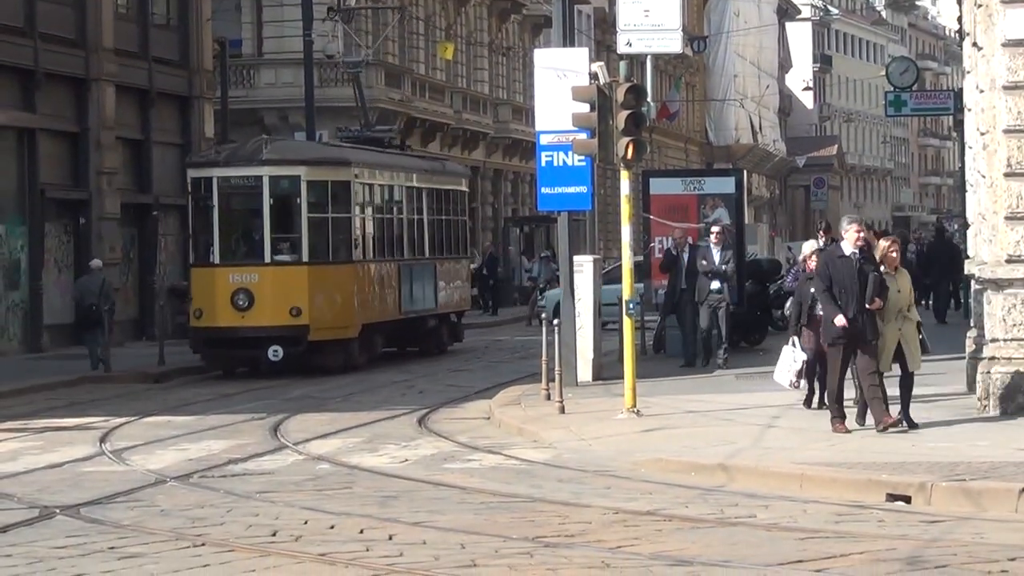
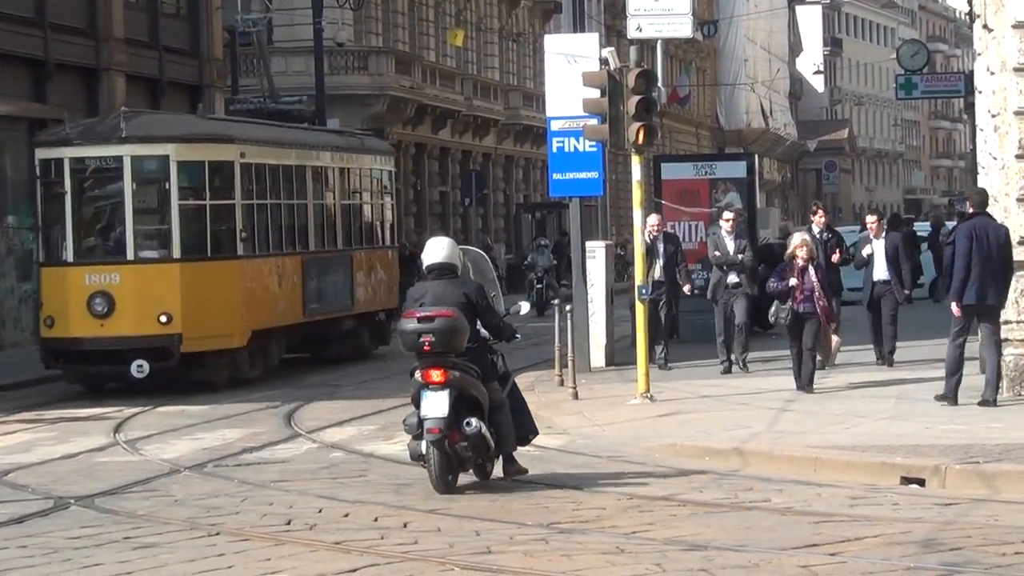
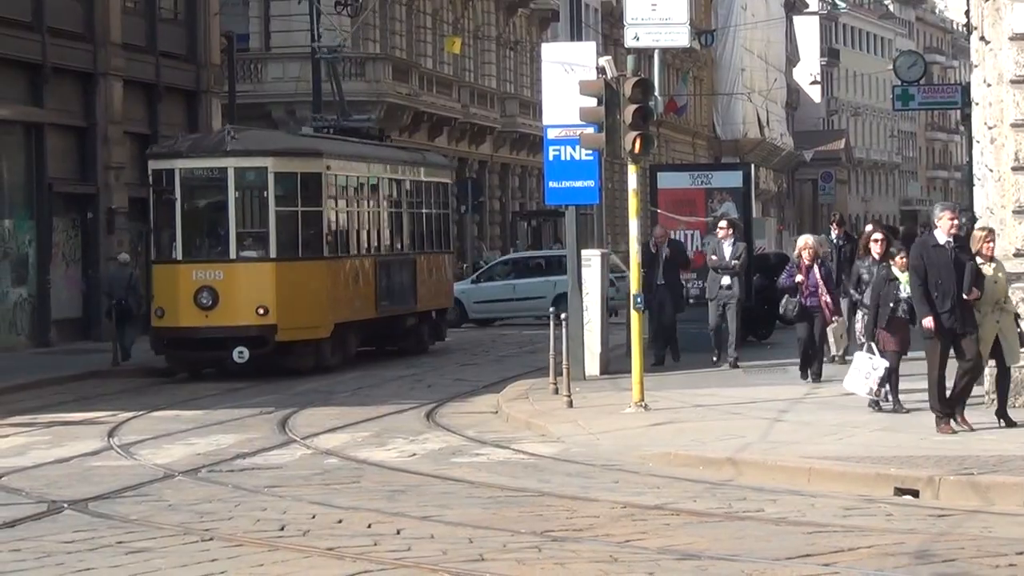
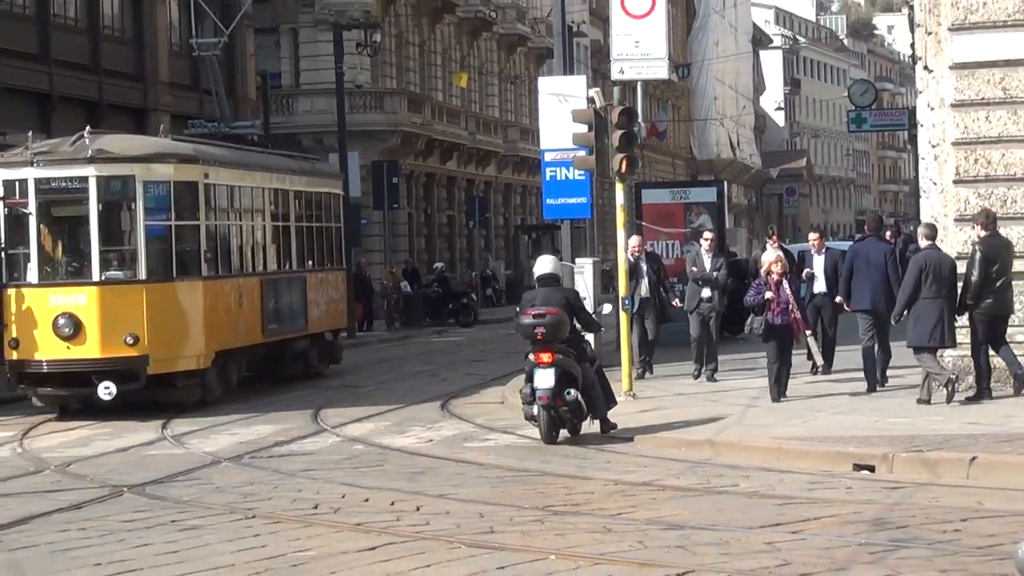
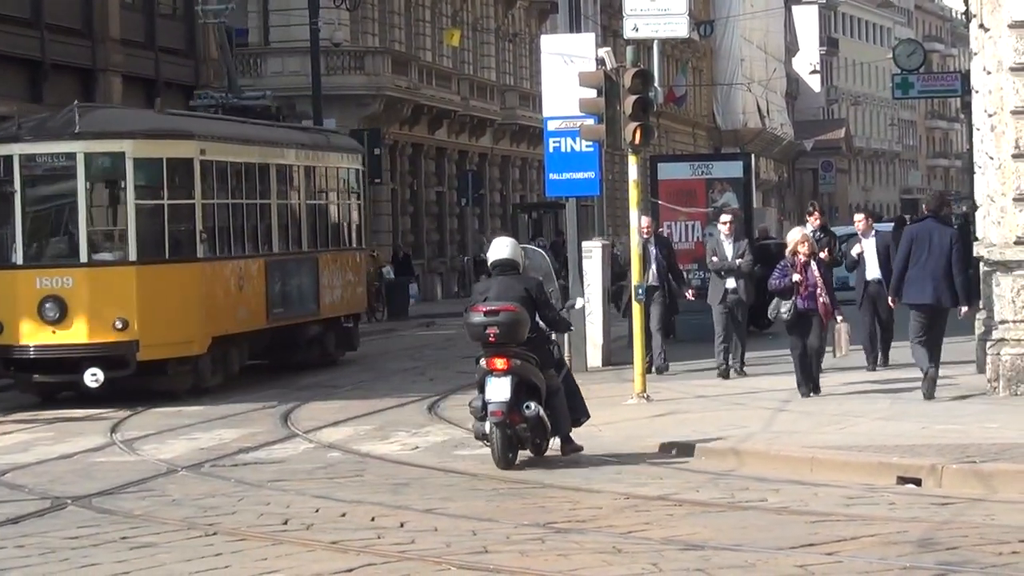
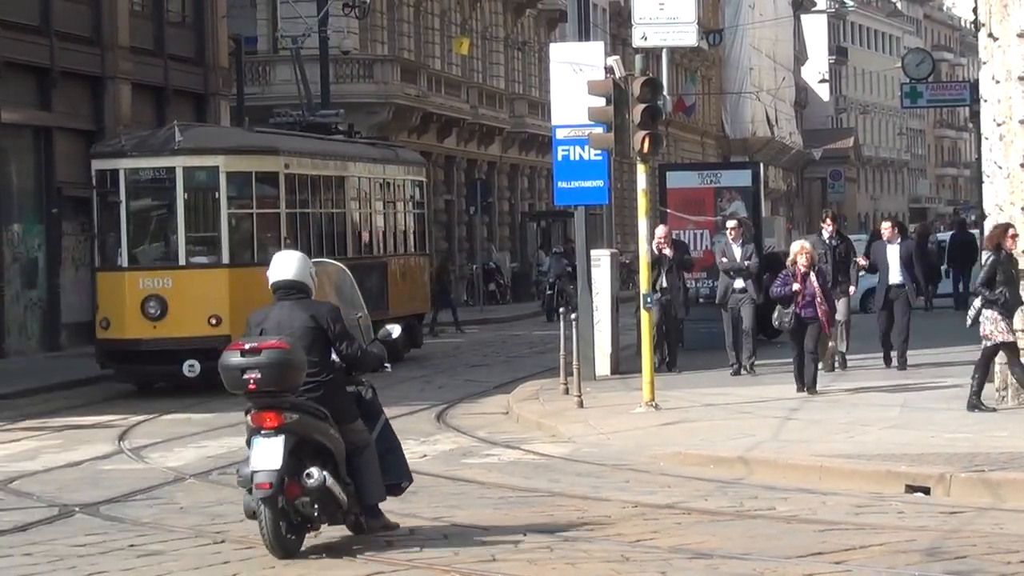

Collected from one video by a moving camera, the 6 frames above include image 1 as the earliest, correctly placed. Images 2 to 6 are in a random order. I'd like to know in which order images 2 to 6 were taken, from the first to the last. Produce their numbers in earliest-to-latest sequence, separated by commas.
3, 6, 2, 5, 4
